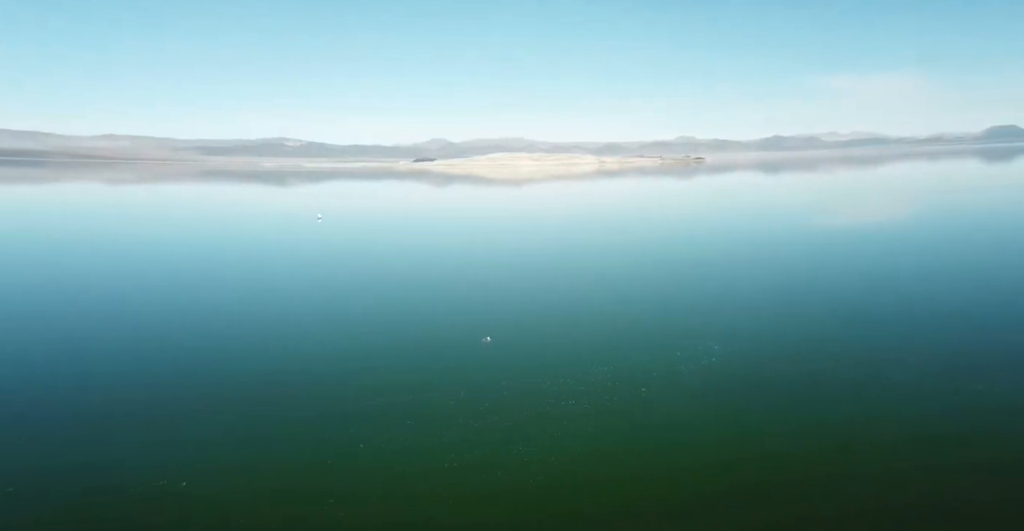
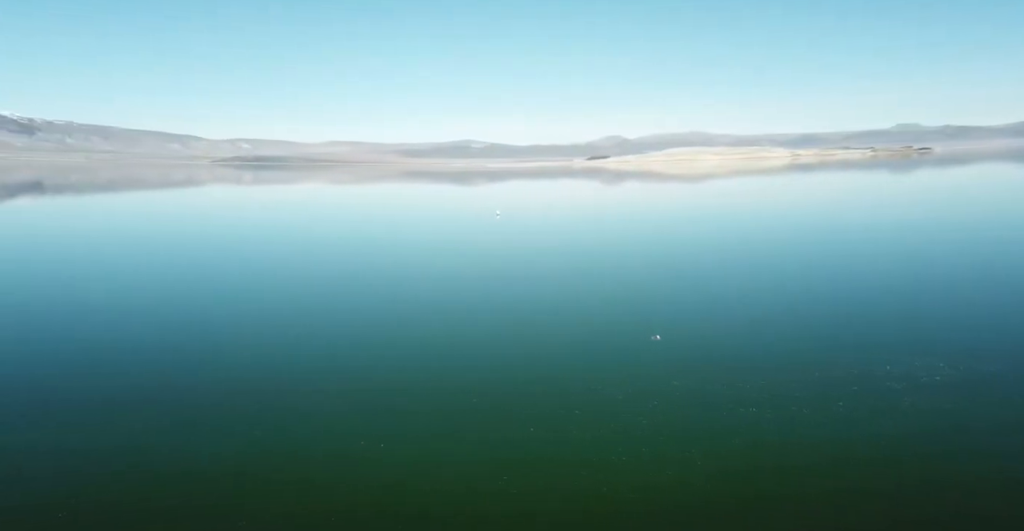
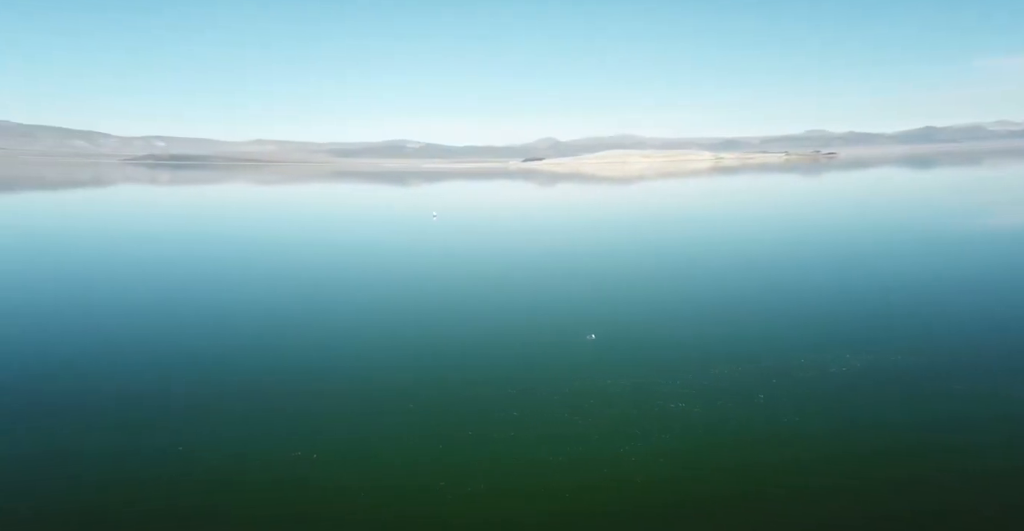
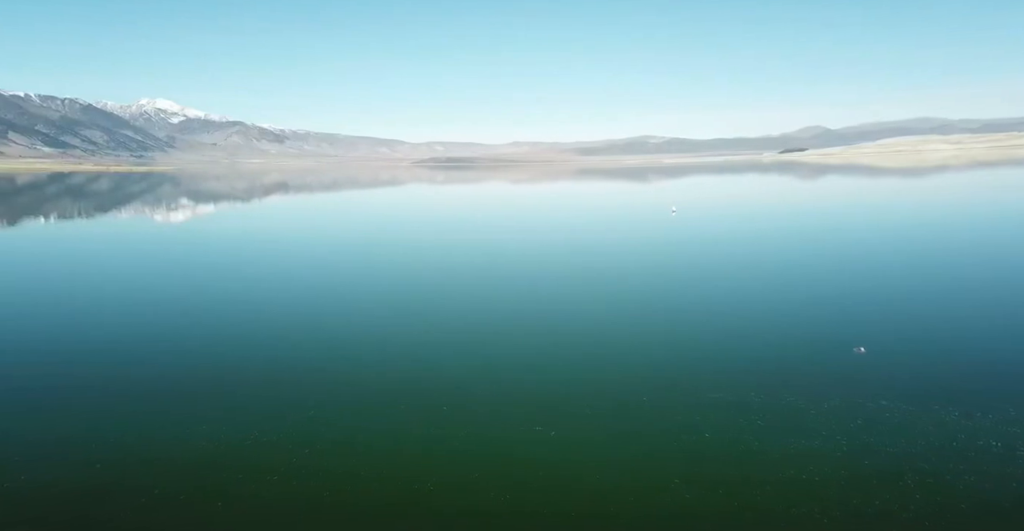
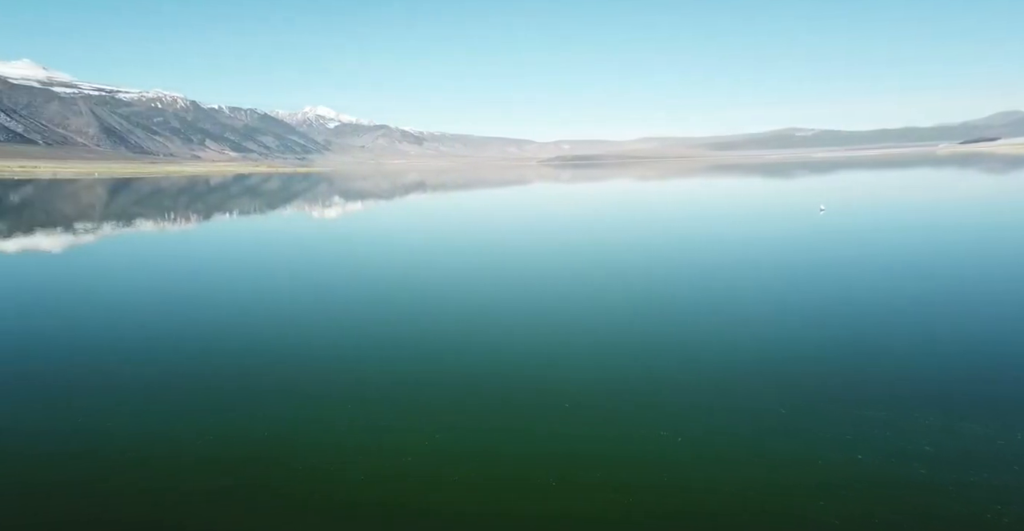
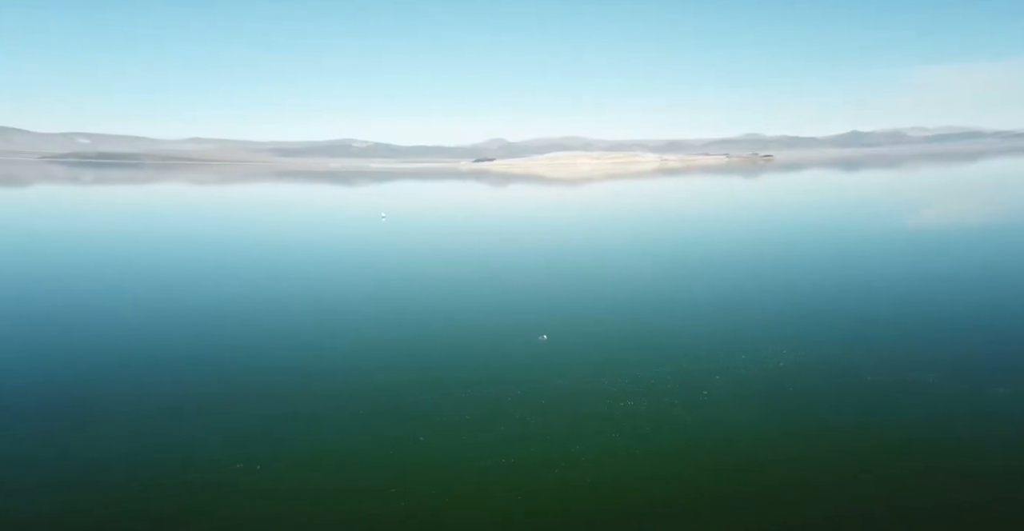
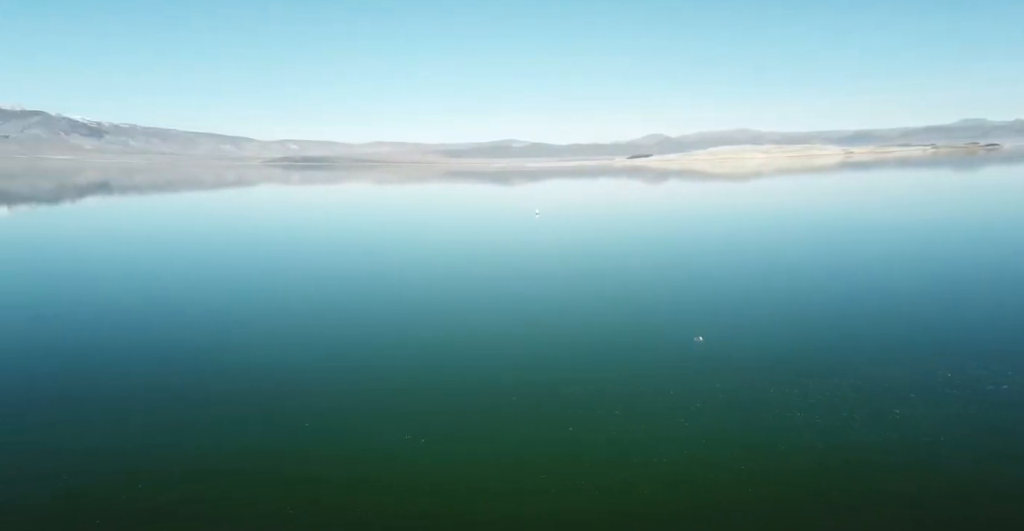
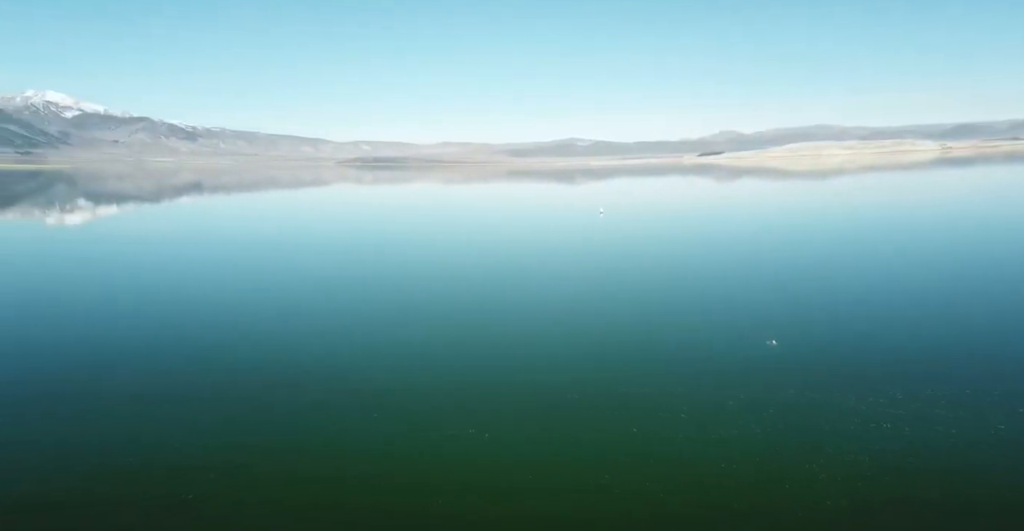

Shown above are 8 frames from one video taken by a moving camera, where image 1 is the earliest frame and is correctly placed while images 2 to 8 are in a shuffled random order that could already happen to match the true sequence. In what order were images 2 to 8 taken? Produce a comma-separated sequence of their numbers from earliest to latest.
6, 3, 2, 7, 8, 4, 5
